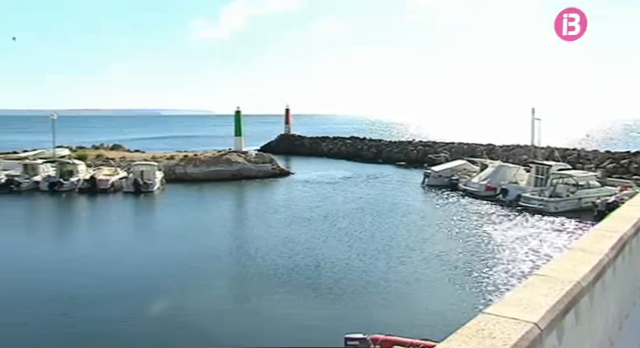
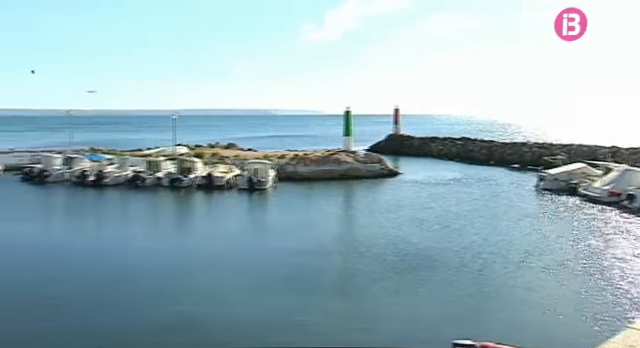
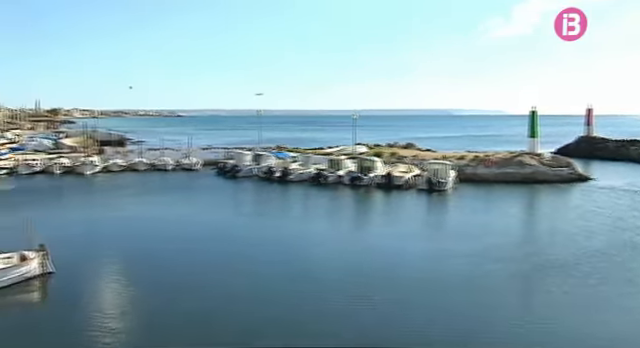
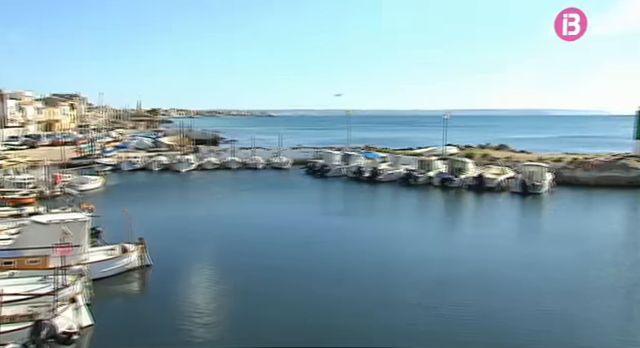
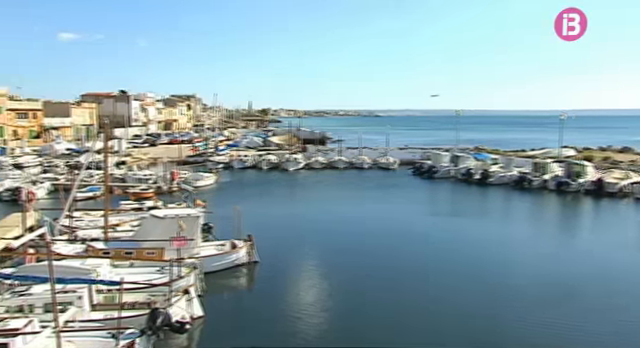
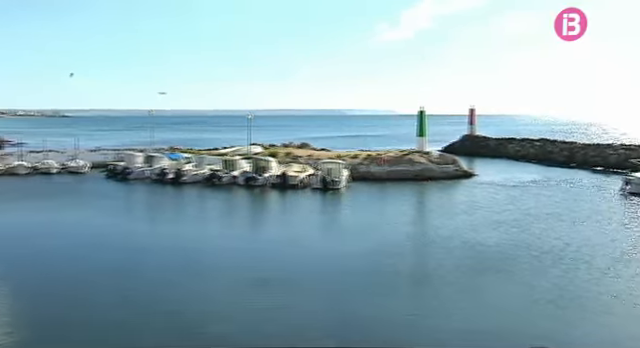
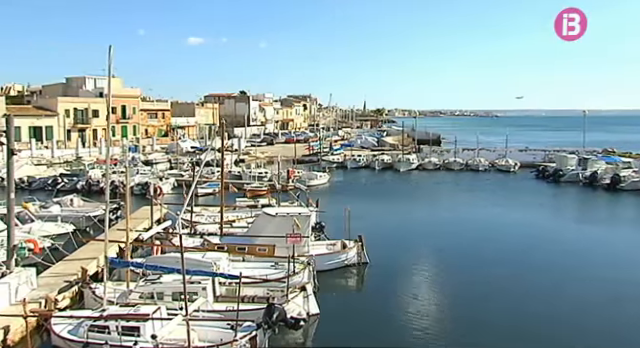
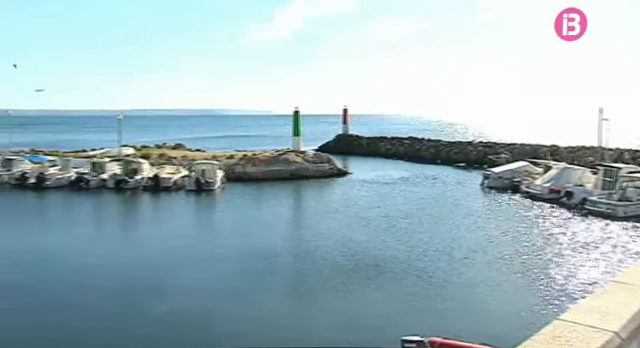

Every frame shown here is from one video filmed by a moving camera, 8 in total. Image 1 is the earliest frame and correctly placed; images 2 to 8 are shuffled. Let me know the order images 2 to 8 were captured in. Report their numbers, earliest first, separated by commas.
8, 2, 6, 3, 4, 5, 7
